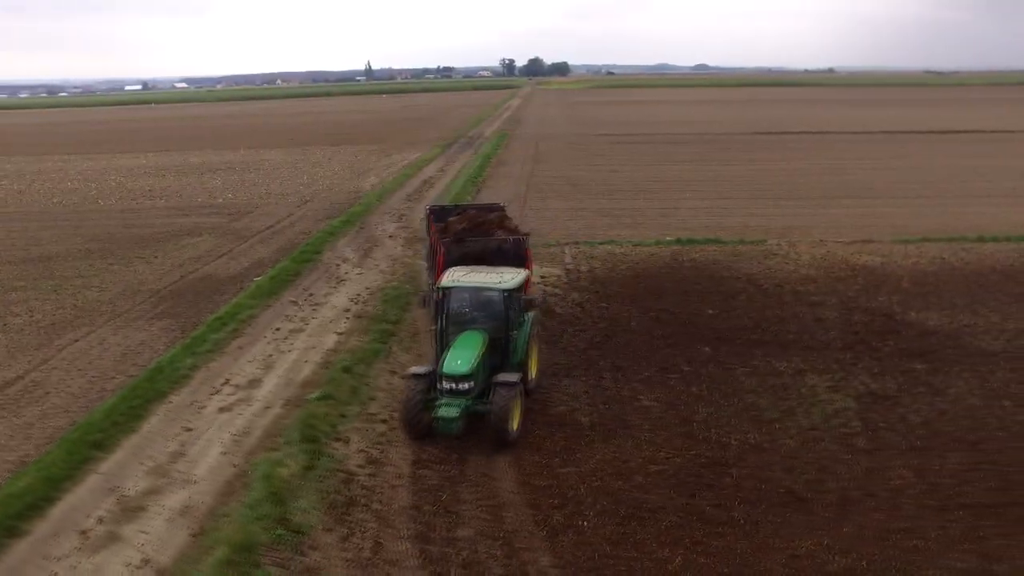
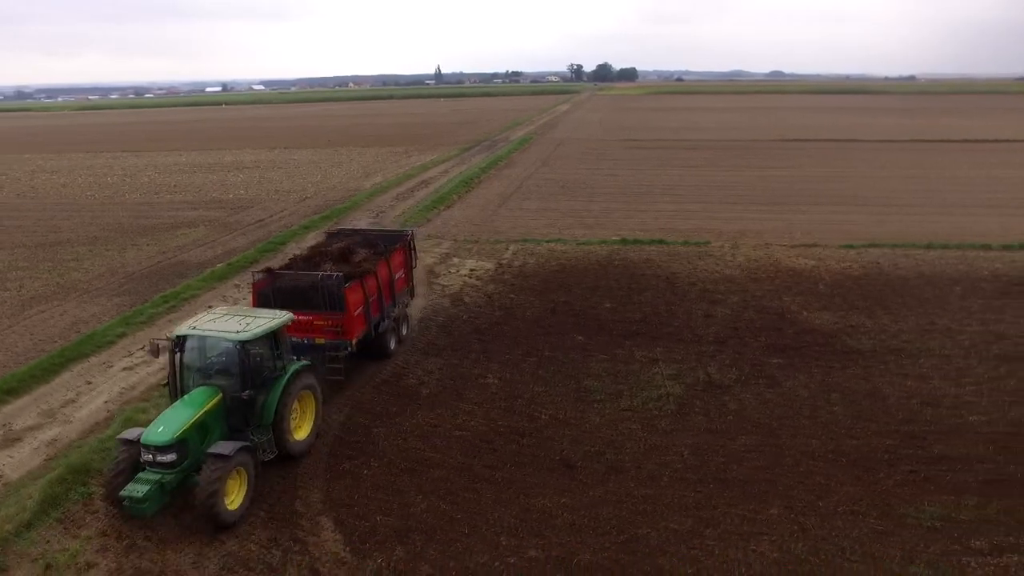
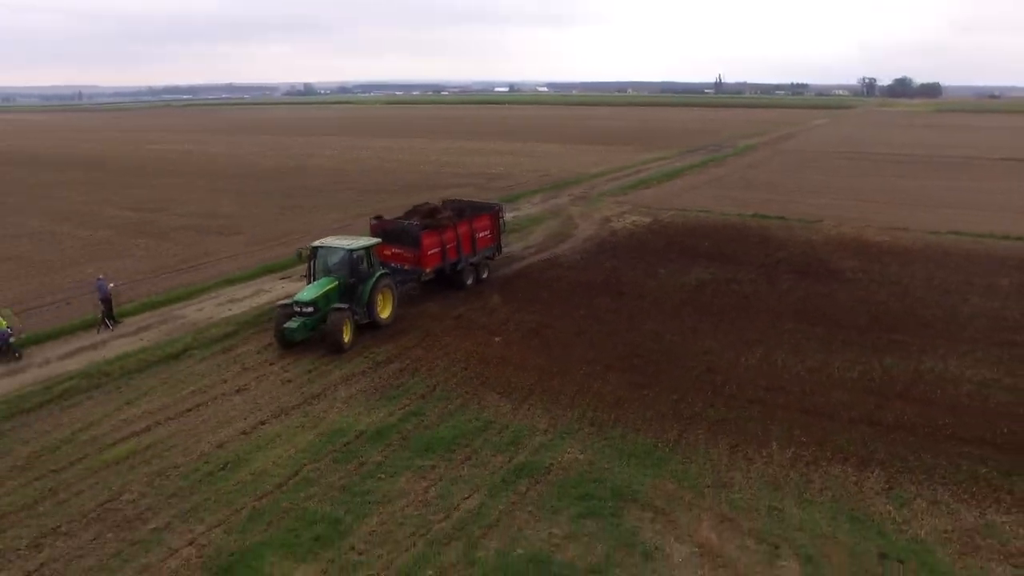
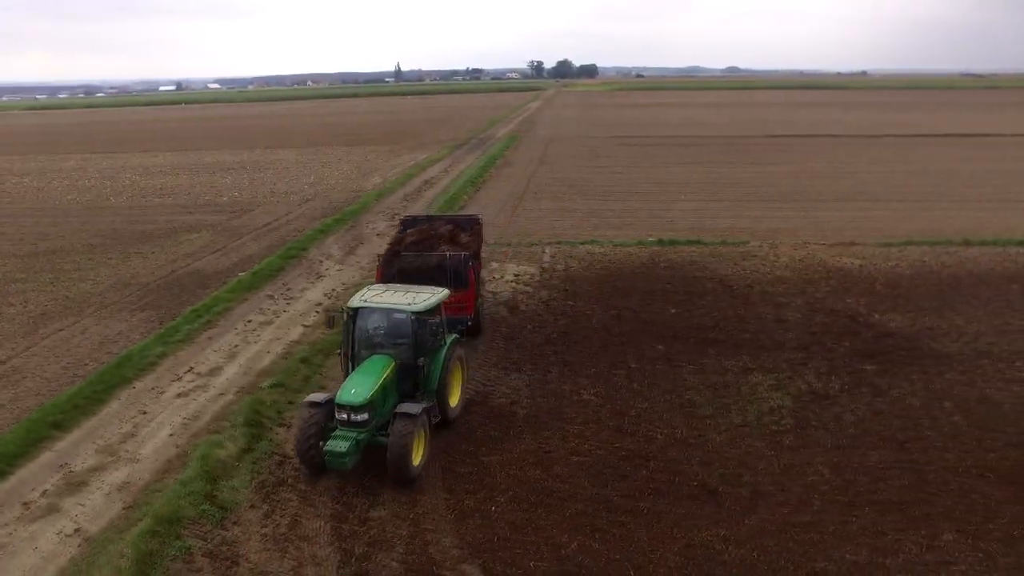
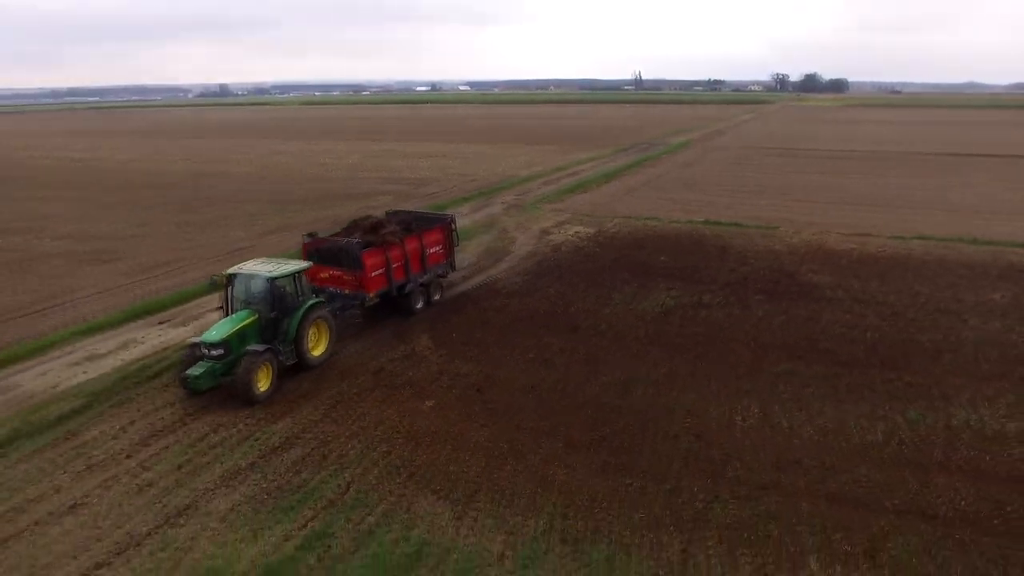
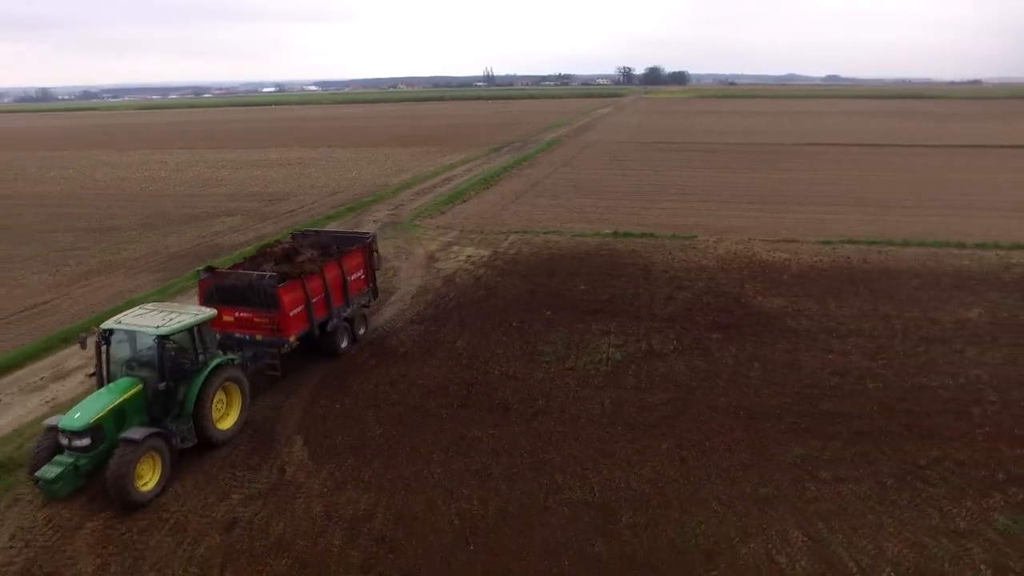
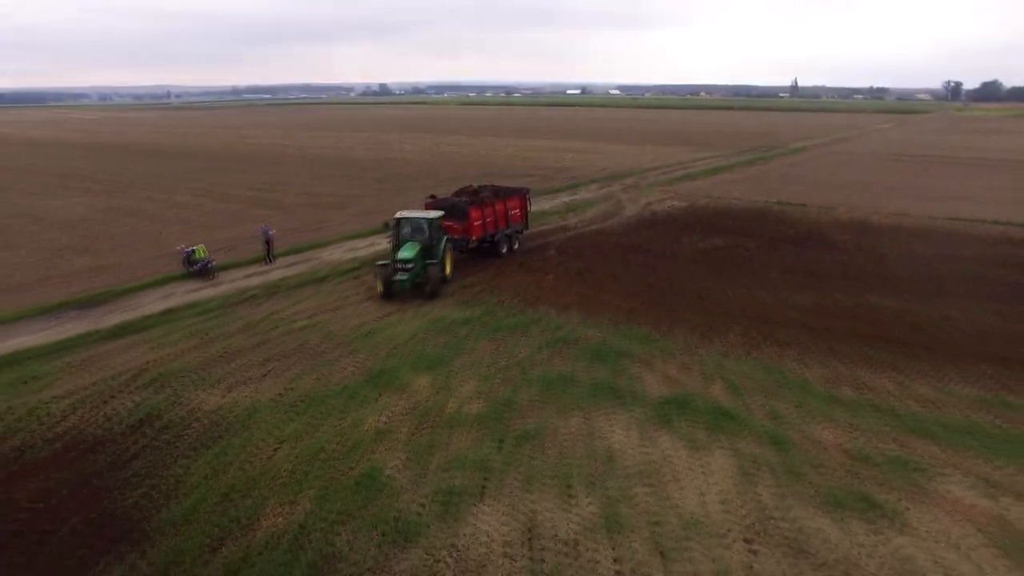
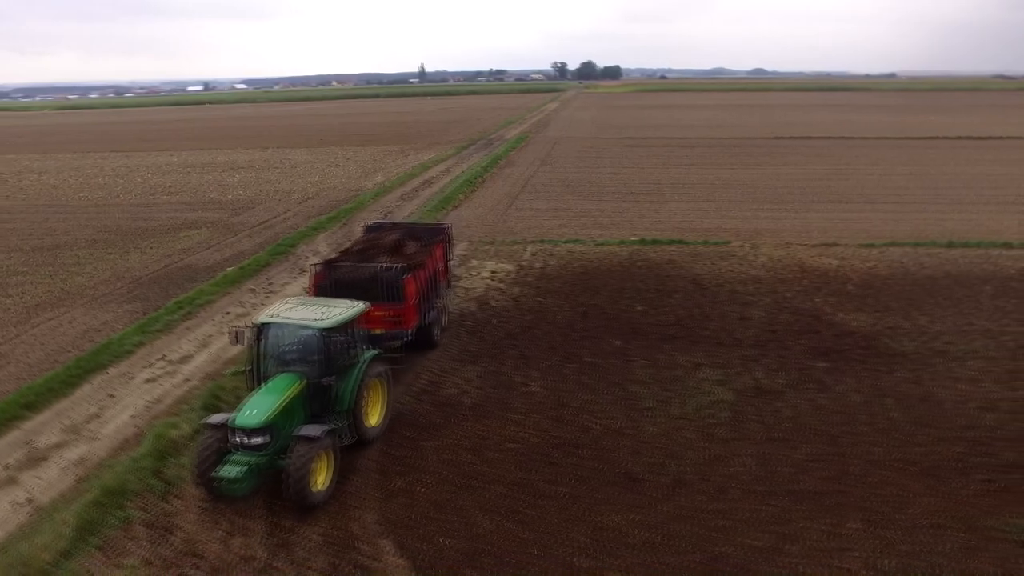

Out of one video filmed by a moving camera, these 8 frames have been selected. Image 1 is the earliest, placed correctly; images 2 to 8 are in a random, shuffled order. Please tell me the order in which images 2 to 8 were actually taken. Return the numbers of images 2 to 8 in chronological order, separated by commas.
4, 8, 2, 6, 5, 3, 7
